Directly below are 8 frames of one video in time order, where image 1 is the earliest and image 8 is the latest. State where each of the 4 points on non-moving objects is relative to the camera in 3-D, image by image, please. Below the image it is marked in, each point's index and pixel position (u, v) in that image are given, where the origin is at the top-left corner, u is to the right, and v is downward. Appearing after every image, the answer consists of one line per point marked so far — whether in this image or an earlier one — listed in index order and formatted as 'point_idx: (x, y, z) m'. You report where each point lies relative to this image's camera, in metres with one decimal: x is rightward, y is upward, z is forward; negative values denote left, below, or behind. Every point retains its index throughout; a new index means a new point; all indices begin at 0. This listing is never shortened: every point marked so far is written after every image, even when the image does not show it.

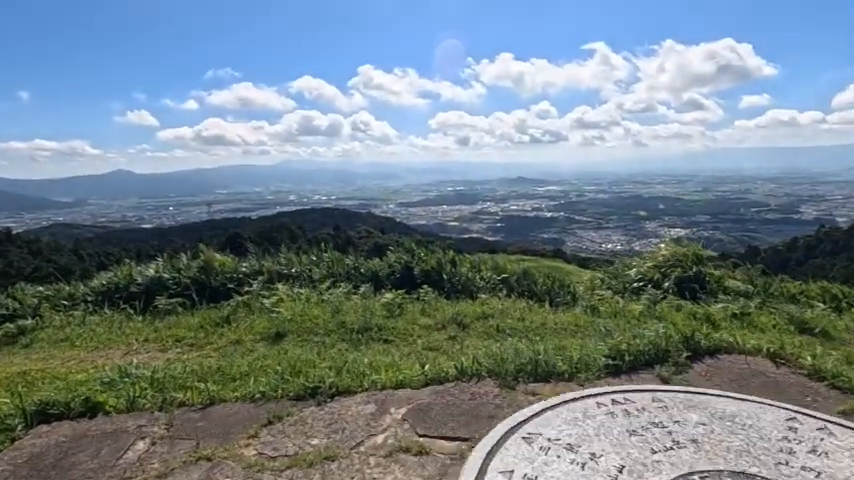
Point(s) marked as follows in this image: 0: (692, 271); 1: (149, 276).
0: (+3.0, -0.4, +5.1) m
1: (-2.9, -0.4, +4.6) m
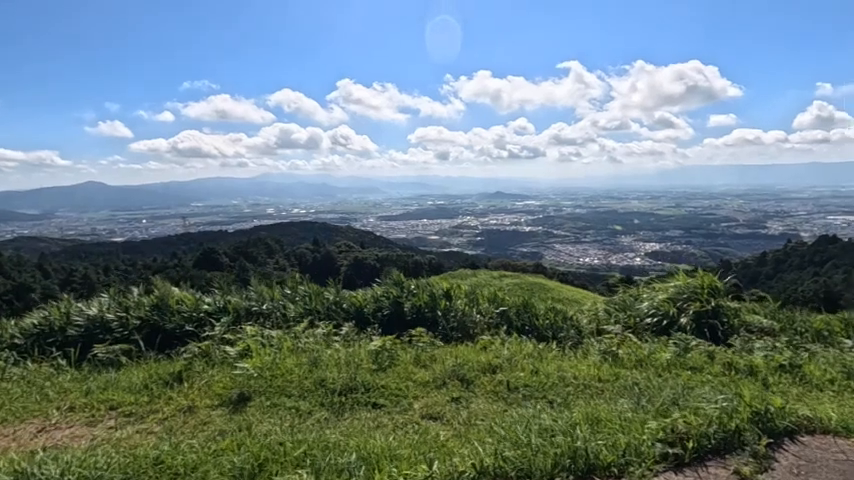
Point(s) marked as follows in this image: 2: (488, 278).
0: (+2.9, -0.7, +4.6) m
1: (-2.9, -0.7, +3.9) m
2: (+2.3, -1.3, +17.2) m
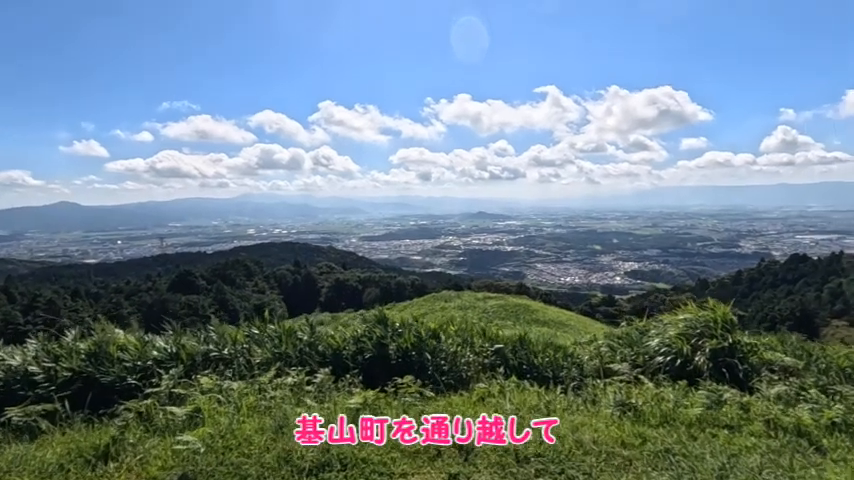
0: (+2.8, -1.0, +4.2) m
1: (-3.0, -0.9, +3.2) m
2: (+1.7, -2.1, +16.7) m
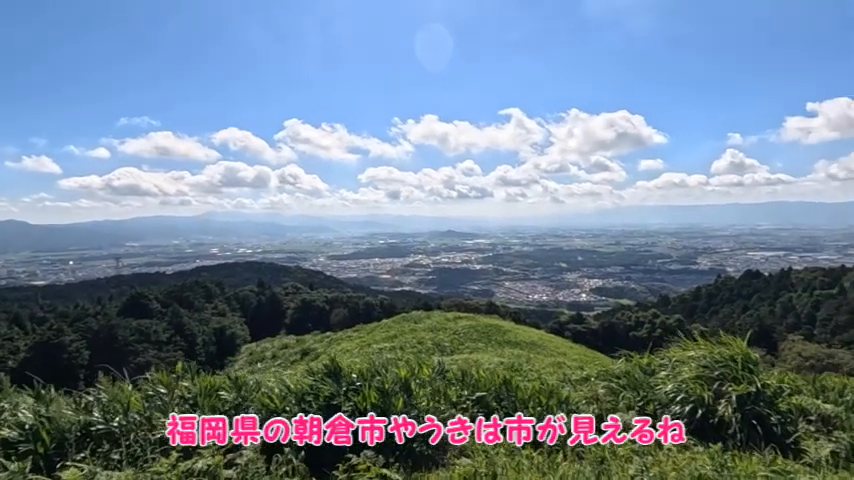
0: (+2.6, -1.2, +3.5) m
1: (-3.2, -1.1, +2.1) m
2: (+0.6, -2.8, +15.8) m
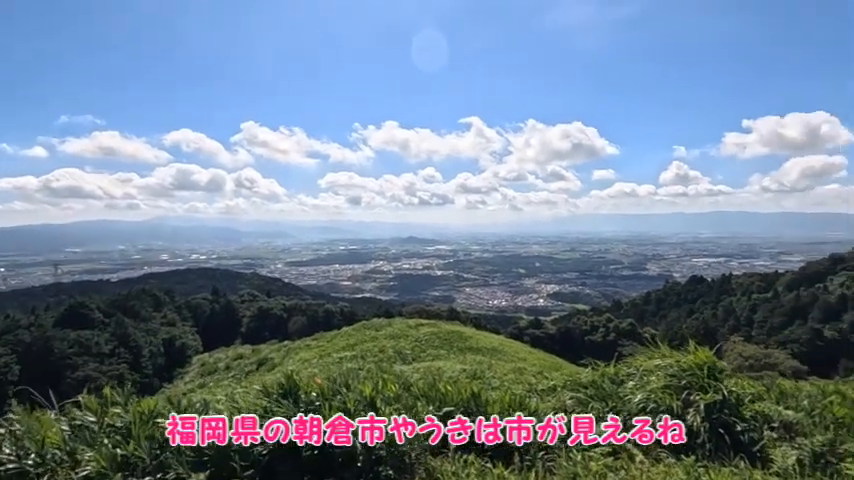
0: (+2.3, -1.2, +3.5) m
1: (-3.3, -1.1, +1.7) m
2: (-0.8, -3.1, +15.6) m
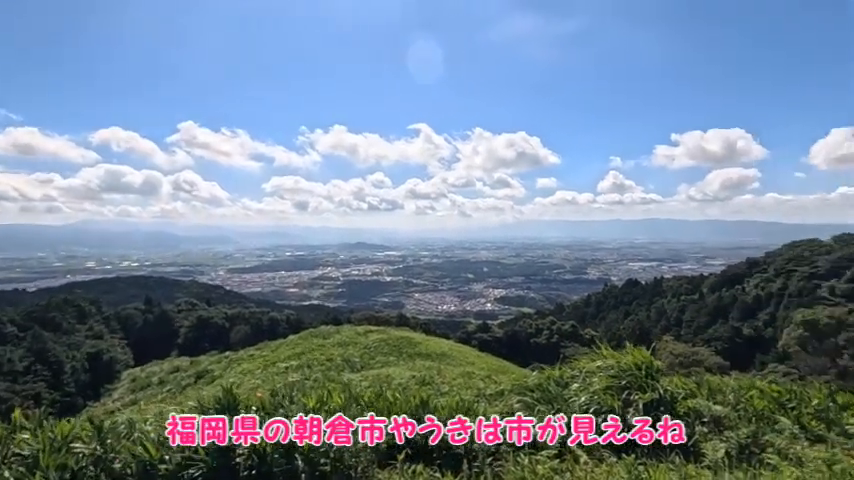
0: (+1.9, -1.3, +3.7) m
1: (-3.5, -1.1, +1.2) m
2: (-2.5, -3.2, +15.3) m
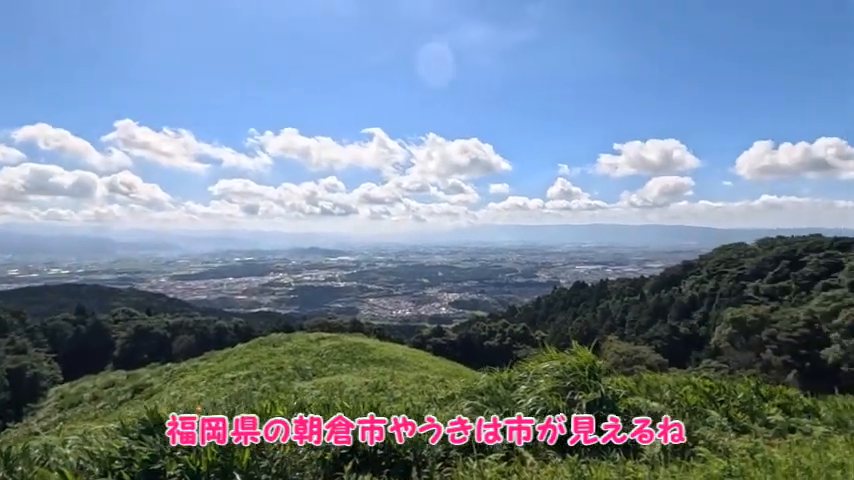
0: (+1.5, -1.3, +3.8) m
1: (-3.6, -1.2, +0.8) m
2: (-4.1, -3.4, +14.9) m
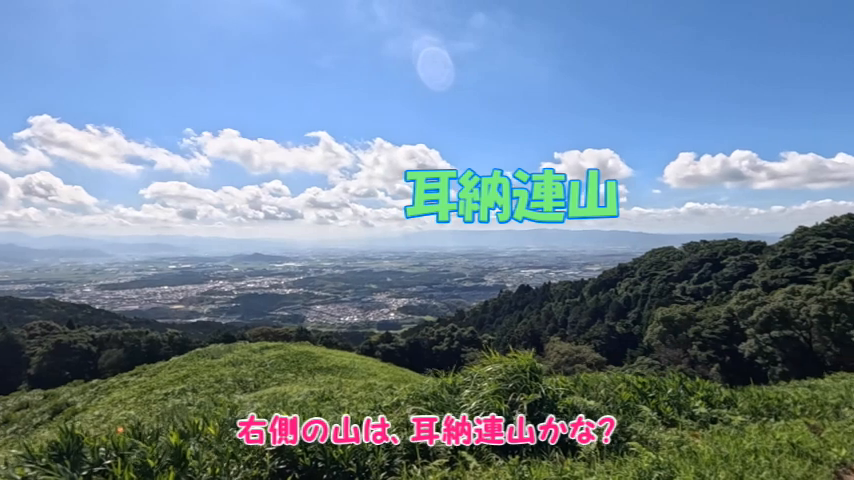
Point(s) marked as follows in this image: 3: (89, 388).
0: (+1.0, -1.3, +3.9) m
1: (-3.8, -1.2, +0.3) m
2: (-5.8, -3.6, +14.2) m
3: (-10.7, -4.6, +13.9) m
